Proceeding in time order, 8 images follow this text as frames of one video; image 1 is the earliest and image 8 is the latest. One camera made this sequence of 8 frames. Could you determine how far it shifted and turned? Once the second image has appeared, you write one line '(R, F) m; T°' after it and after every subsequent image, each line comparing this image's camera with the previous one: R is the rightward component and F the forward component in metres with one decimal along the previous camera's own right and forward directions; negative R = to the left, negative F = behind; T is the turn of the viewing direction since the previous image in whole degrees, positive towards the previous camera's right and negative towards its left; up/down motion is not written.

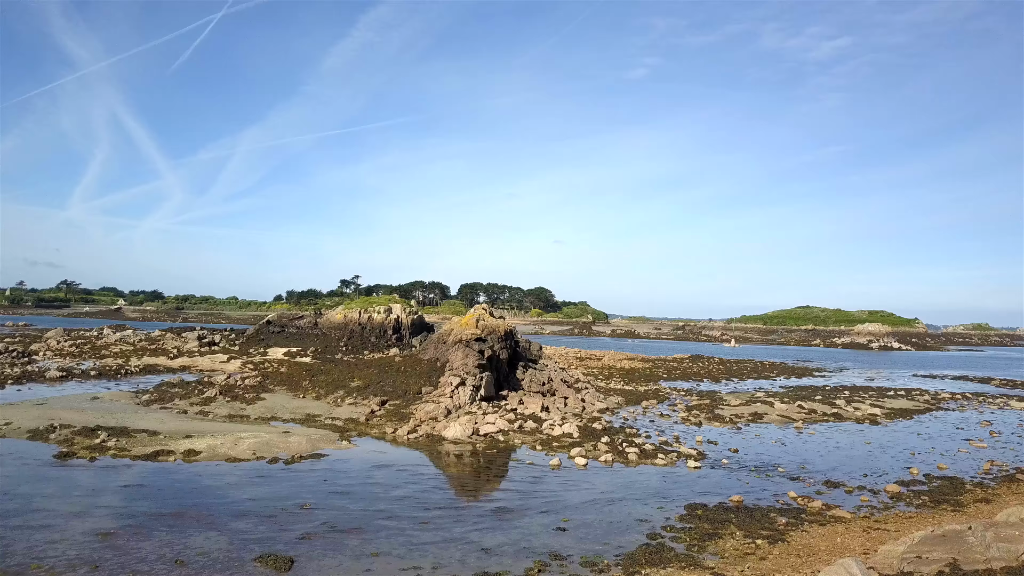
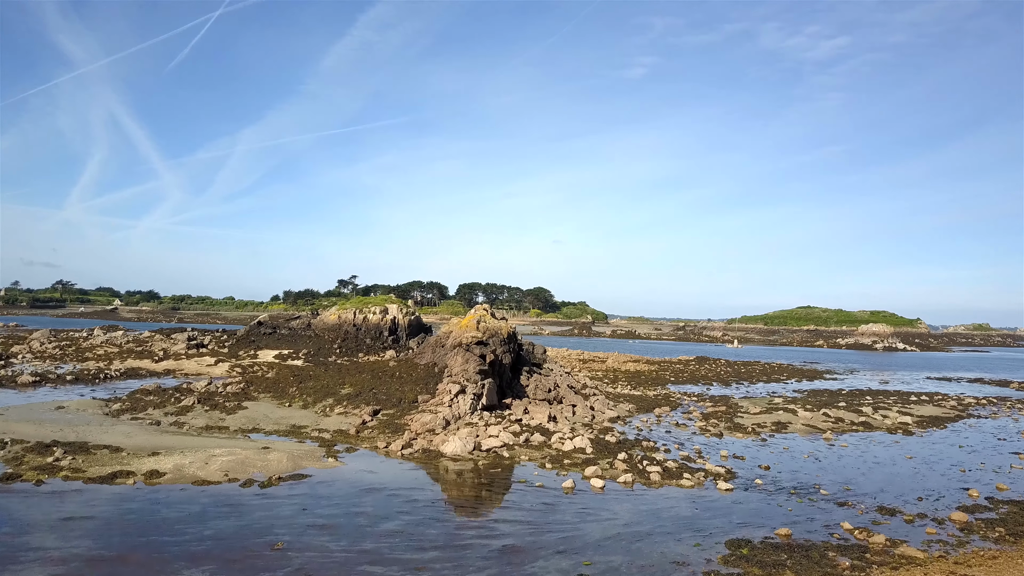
(-0.2, +1.7) m; 0°
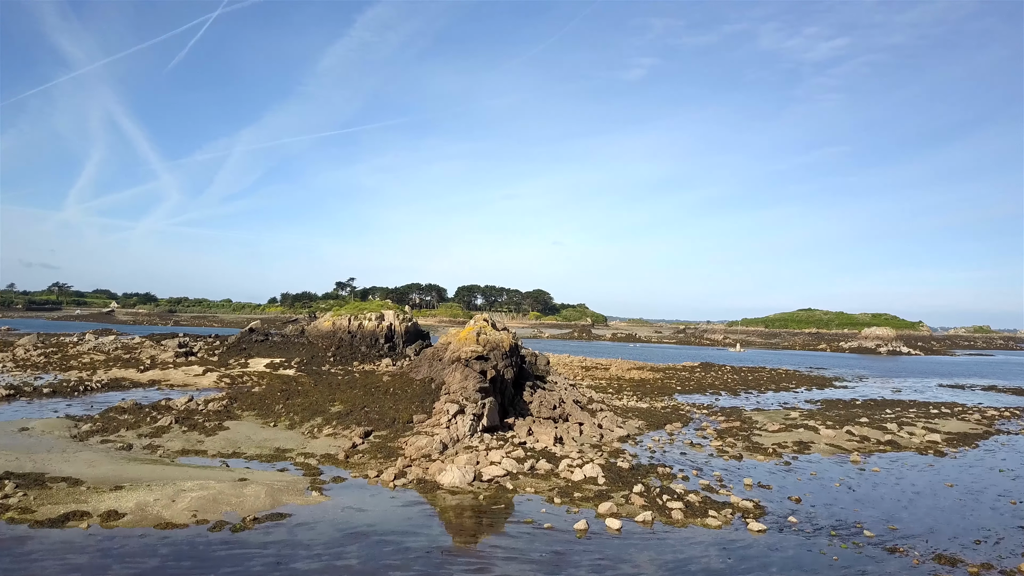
(-0.1, +1.4) m; 0°
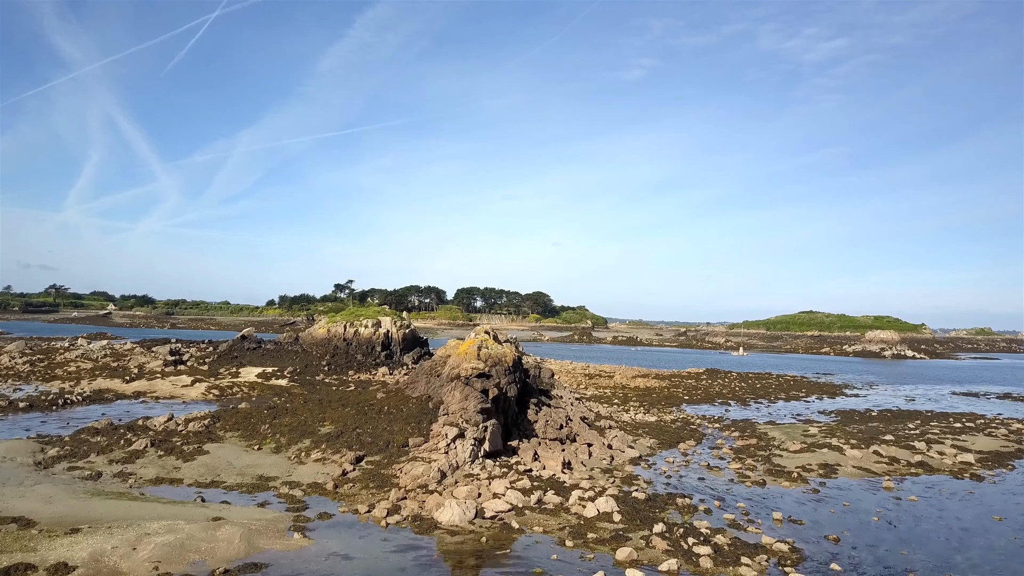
(-0.1, +1.3) m; 0°
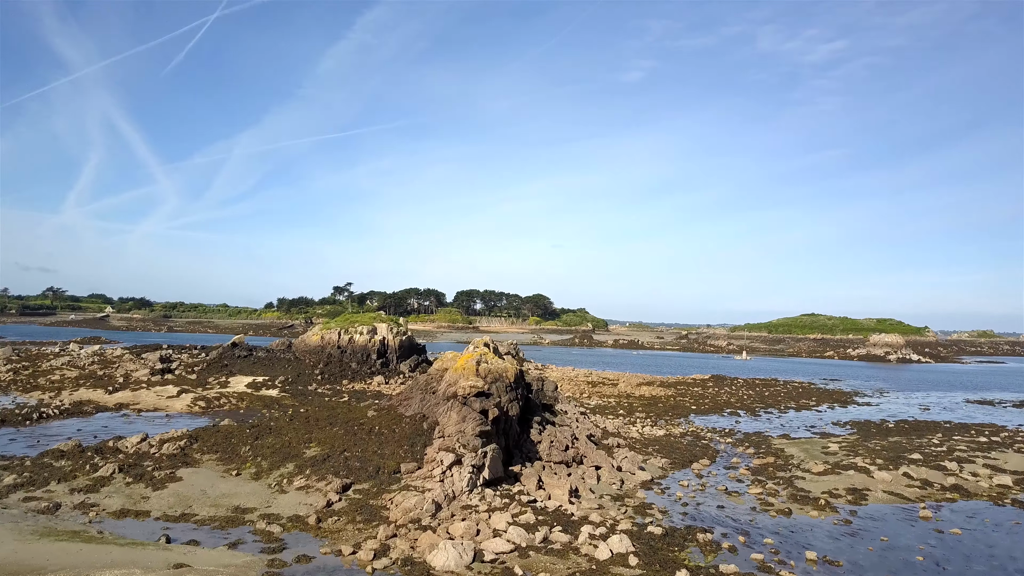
(-0.1, +1.4) m; 0°
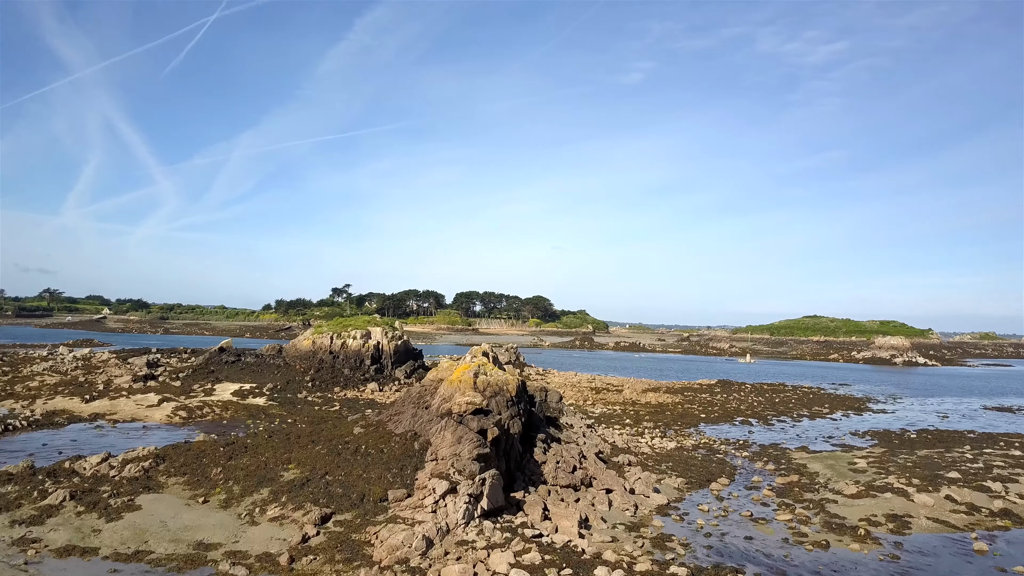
(-0.1, +1.7) m; 0°
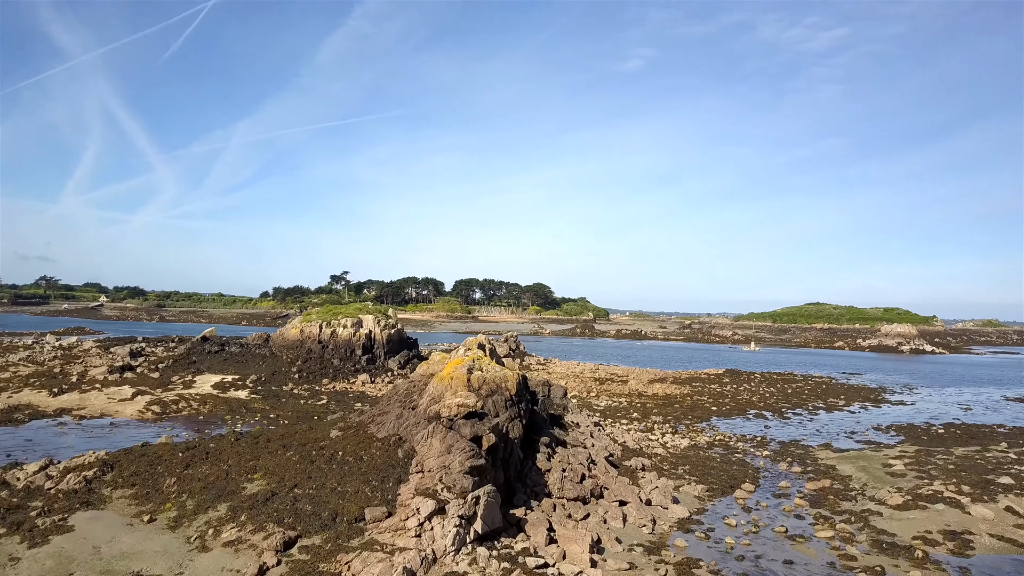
(0.0, +2.1) m; 0°
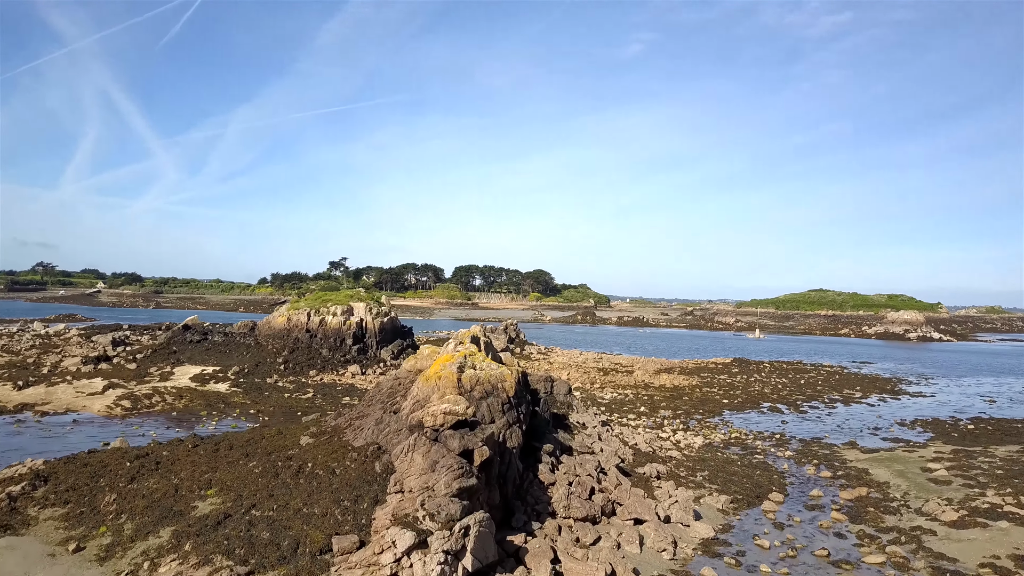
(0.0, +2.0) m; 0°
